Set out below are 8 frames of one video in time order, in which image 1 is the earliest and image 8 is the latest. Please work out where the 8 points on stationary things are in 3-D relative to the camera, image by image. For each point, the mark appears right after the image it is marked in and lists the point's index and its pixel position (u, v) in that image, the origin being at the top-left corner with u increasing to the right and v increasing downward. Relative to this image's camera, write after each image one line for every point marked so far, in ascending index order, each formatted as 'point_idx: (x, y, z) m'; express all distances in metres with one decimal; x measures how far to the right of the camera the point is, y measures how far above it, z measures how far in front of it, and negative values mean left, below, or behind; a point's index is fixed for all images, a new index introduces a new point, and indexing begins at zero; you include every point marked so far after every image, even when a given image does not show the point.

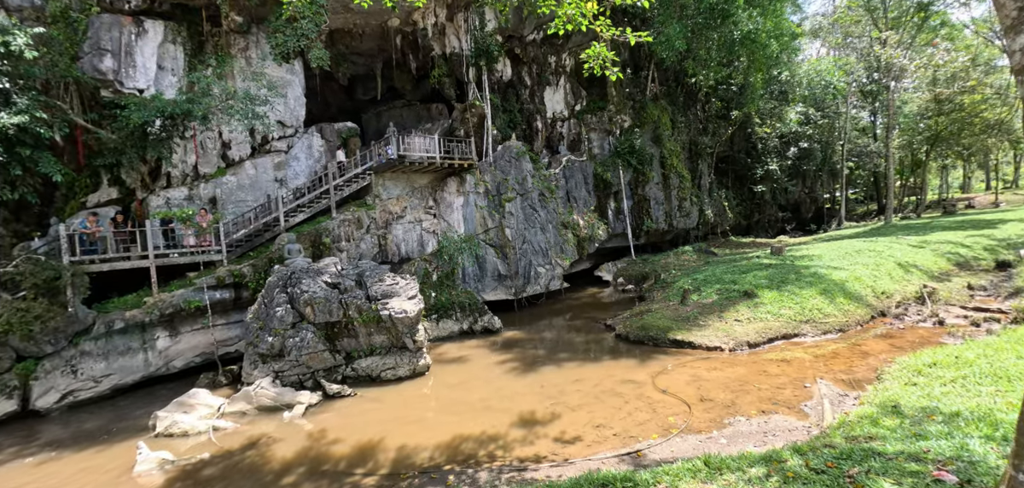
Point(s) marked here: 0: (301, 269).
0: (-4.7, -0.6, +10.7) m
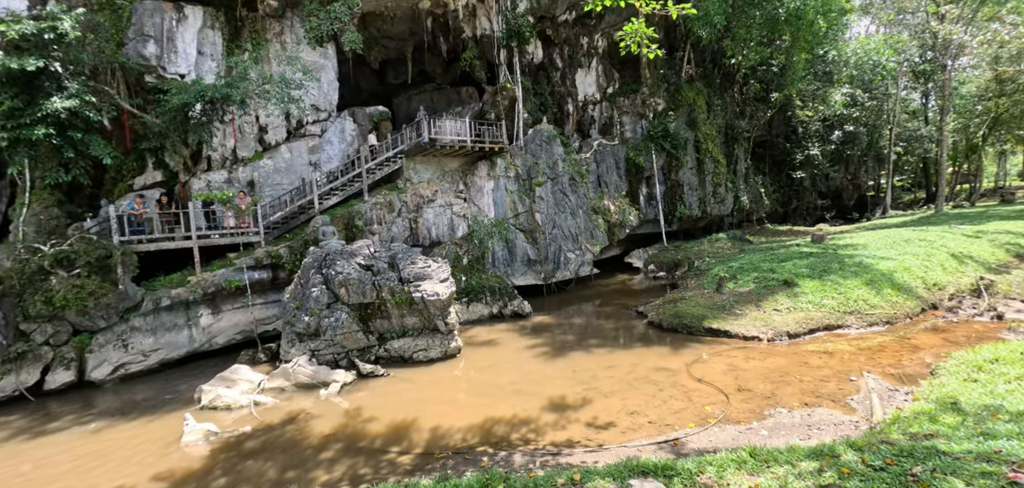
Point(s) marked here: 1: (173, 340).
0: (-4.0, -0.2, +10.9) m
1: (-8.2, -2.3, +11.6) m
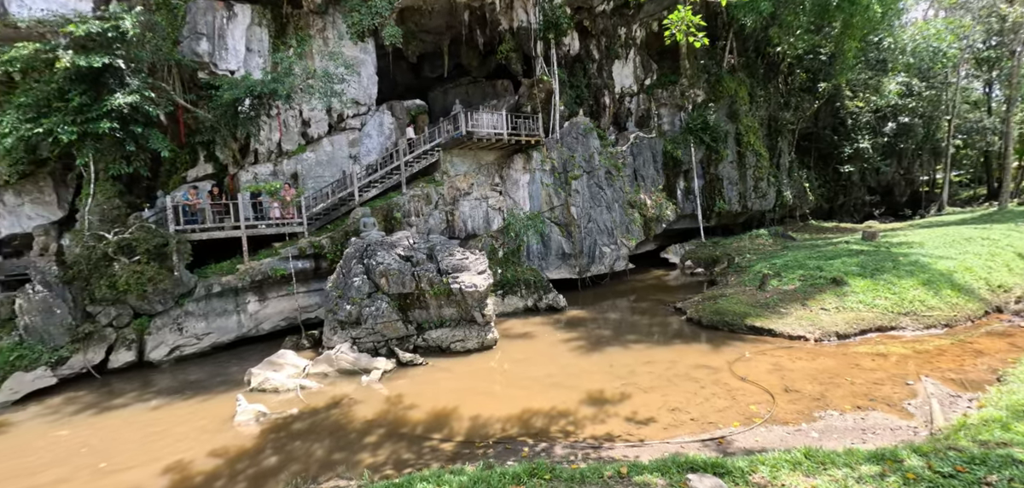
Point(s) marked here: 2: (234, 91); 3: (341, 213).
0: (-3.2, 0.0, +11.2) m
1: (-7.3, -2.0, +12.1) m
2: (-7.9, +4.4, +13.8) m
3: (-5.2, +0.9, +14.7) m
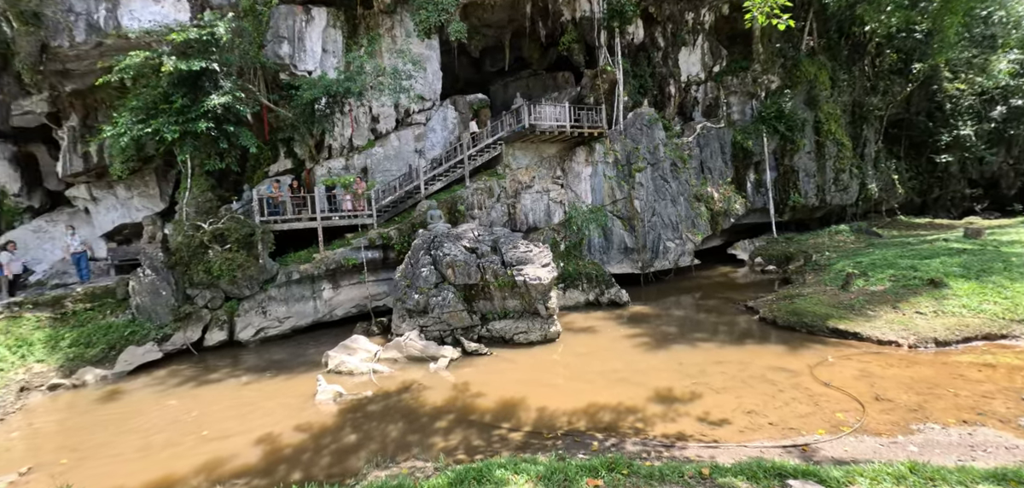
0: (-1.7, +0.2, +11.5) m
1: (-5.7, -1.8, +13.0) m
2: (-6.0, +4.7, +14.6) m
3: (-3.3, +1.2, +15.2) m
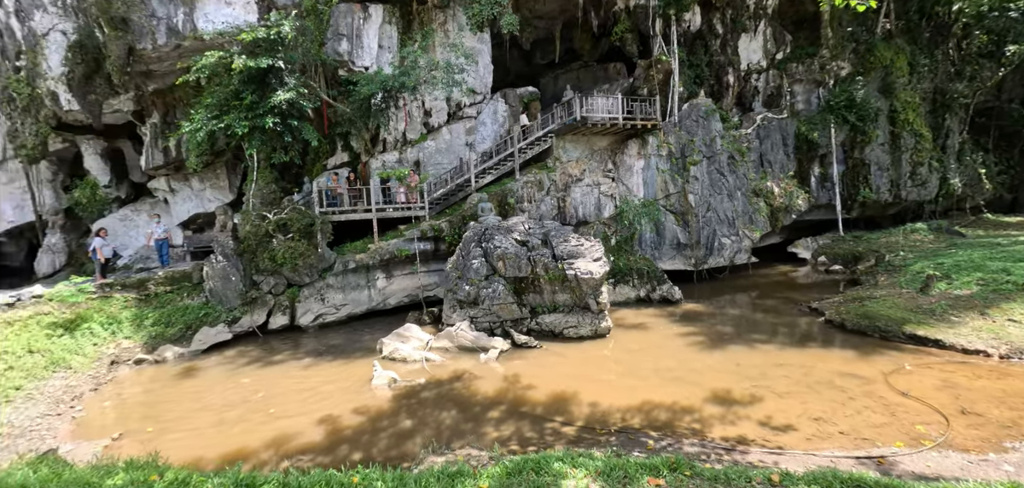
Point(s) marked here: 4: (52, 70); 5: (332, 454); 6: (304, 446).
0: (-0.4, +0.4, +11.6) m
1: (-4.4, -1.5, +13.5) m
2: (-4.4, +4.9, +15.0) m
3: (-1.7, +1.5, +15.4) m
4: (-13.5, +5.0, +14.1) m
5: (-2.3, -2.6, +6.0) m
6: (-2.7, -2.6, +6.3) m
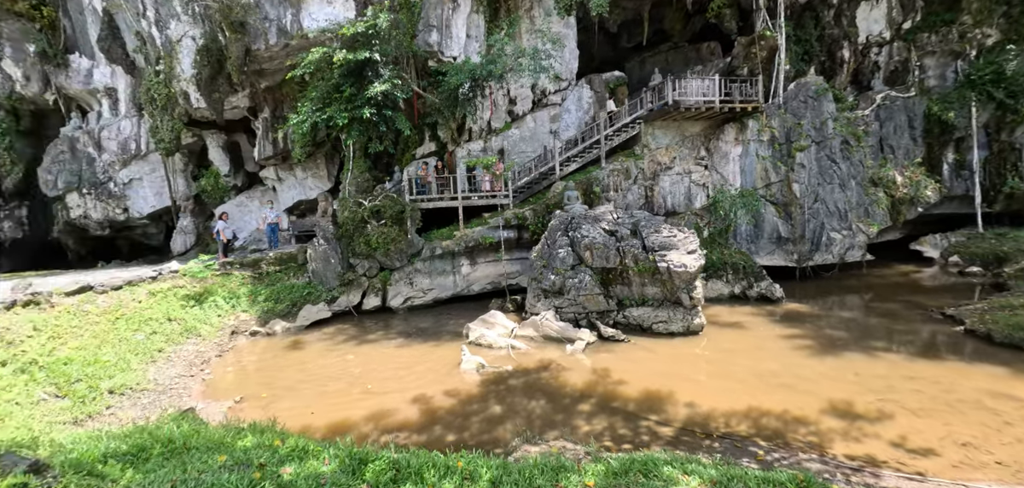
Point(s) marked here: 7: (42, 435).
0: (+1.6, +0.7, +11.4) m
1: (-2.0, -1.1, +13.9) m
2: (-1.7, +5.4, +15.2) m
3: (+1.0, +1.8, +15.3) m
4: (-10.8, +5.6, +15.8) m
5: (-1.1, -2.4, +6.2) m
6: (-1.5, -2.4, +6.5) m
7: (-4.8, -1.9, +4.9) m
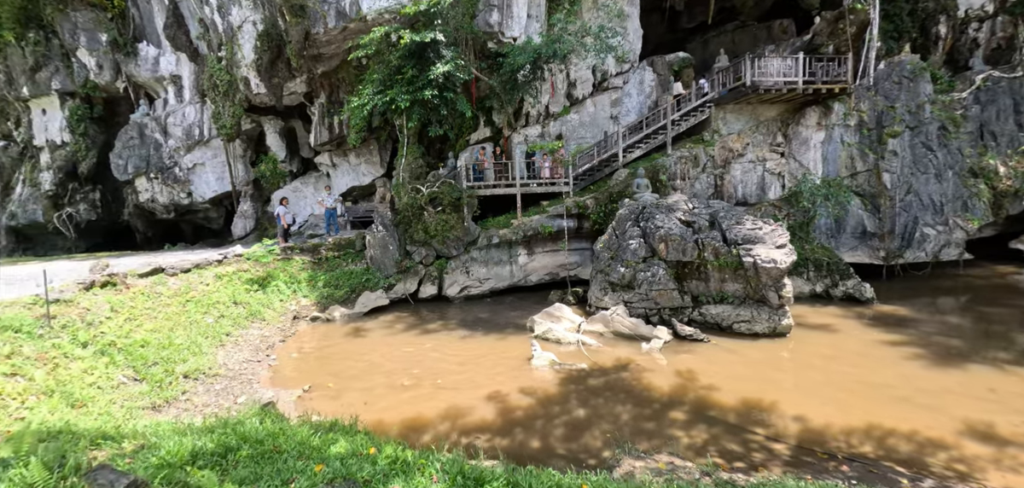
0: (+3.1, +0.9, +10.6) m
1: (-0.3, -0.8, +13.4) m
2: (+0.2, +5.7, +14.6) m
3: (+2.8, +2.1, +14.5) m
4: (-8.8, +6.1, +15.9) m
5: (-0.1, -2.3, +5.7) m
6: (-0.5, -2.3, +6.1) m
7: (-3.8, -1.7, +4.7) m
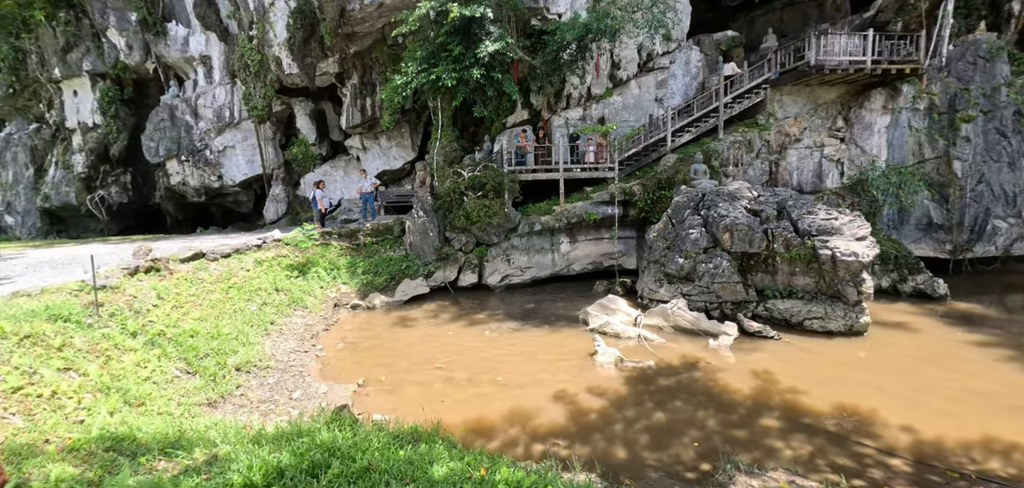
0: (+4.2, +1.1, +9.9) m
1: (+0.9, -0.4, +12.9) m
2: (+1.5, +6.1, +13.9) m
3: (+4.1, +2.4, +13.8) m
4: (-7.5, +6.6, +15.4) m
5: (+0.8, -2.2, +5.2) m
6: (+0.4, -2.1, +5.6) m
7: (-2.9, -1.6, +4.3) m
